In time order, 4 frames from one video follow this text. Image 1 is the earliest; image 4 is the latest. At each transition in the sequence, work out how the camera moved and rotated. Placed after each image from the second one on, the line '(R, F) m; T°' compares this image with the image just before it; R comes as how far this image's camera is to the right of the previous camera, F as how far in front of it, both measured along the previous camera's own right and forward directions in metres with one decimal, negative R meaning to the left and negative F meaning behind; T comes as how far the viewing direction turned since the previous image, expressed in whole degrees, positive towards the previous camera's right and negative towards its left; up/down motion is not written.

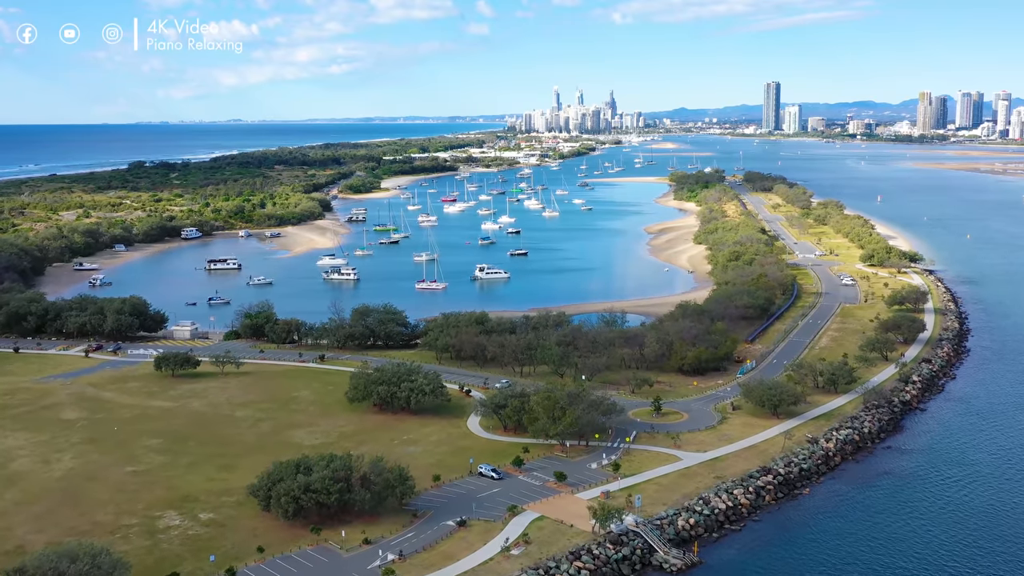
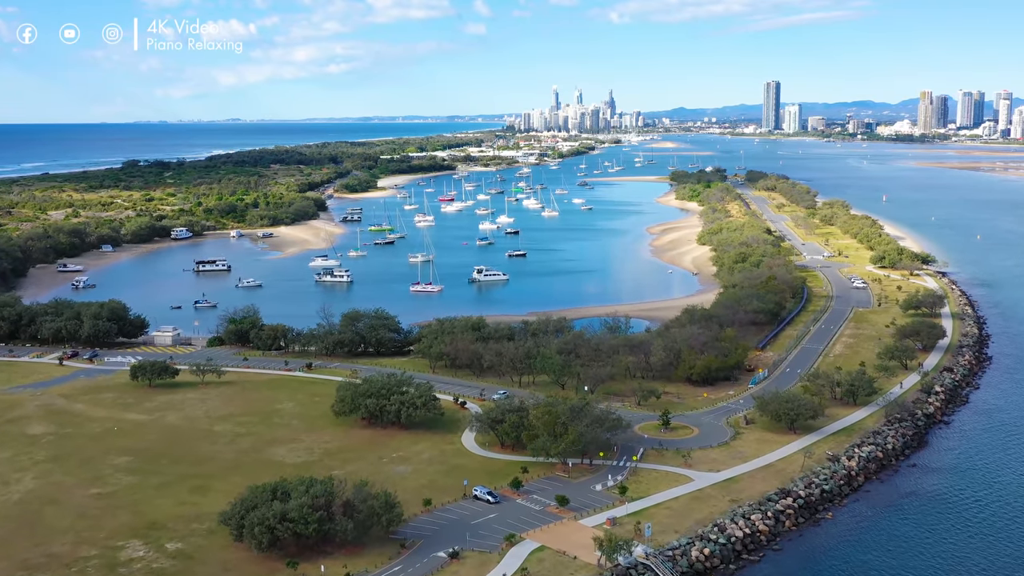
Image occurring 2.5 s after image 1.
(0.0, +2.2) m; 0°
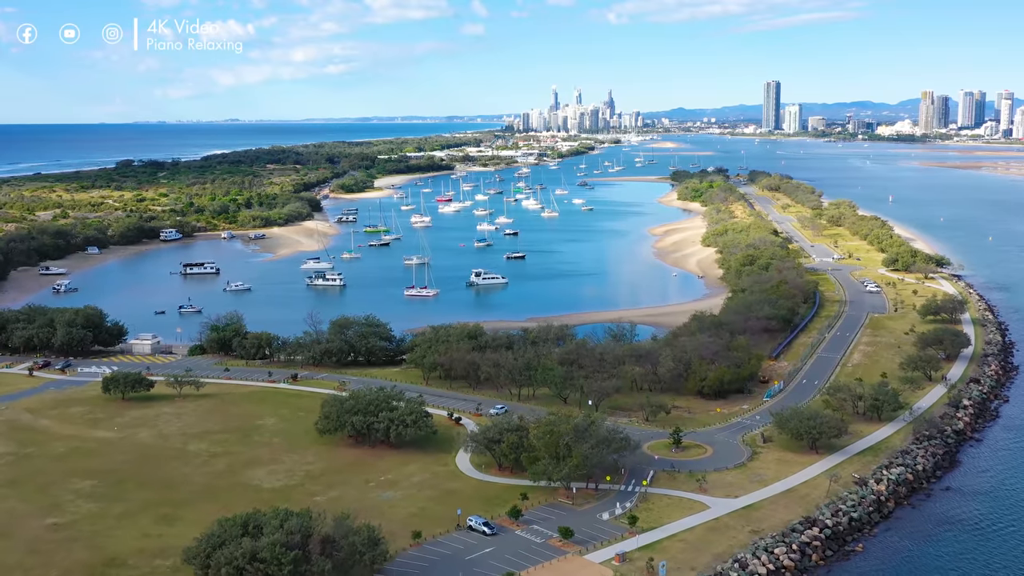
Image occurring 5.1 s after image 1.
(0.0, +2.4) m; 0°
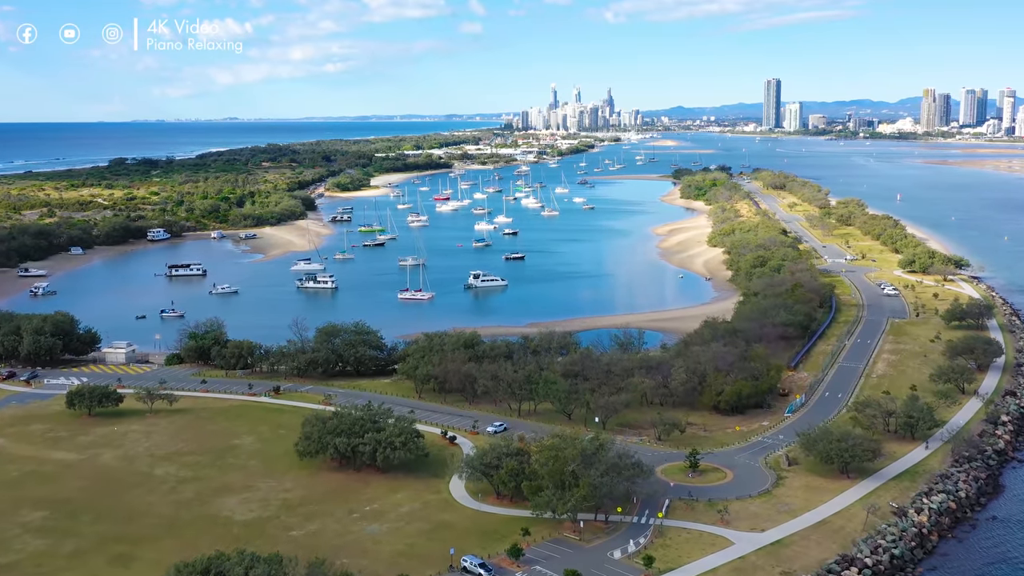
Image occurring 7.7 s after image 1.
(0.0, +2.7) m; 0°
